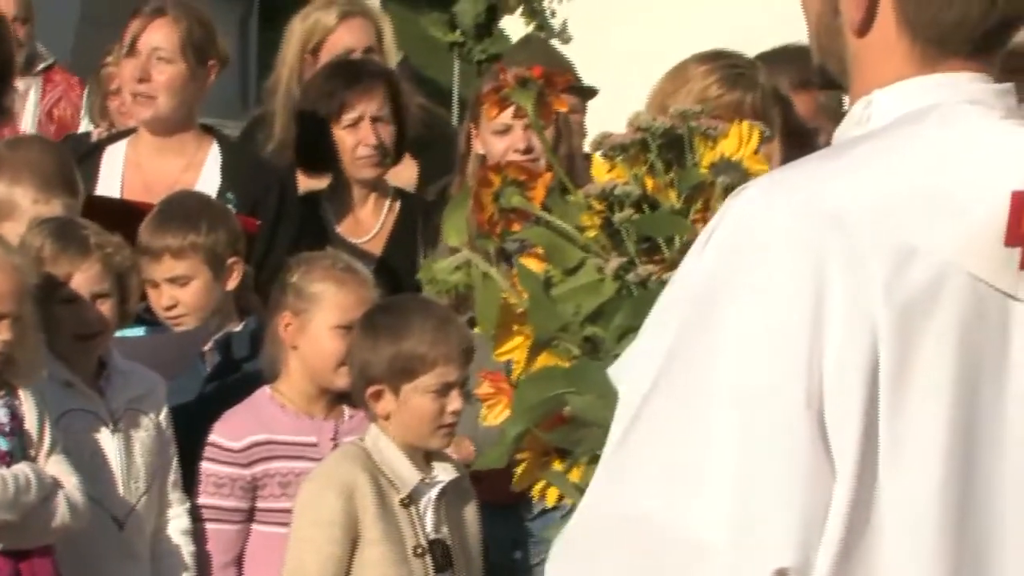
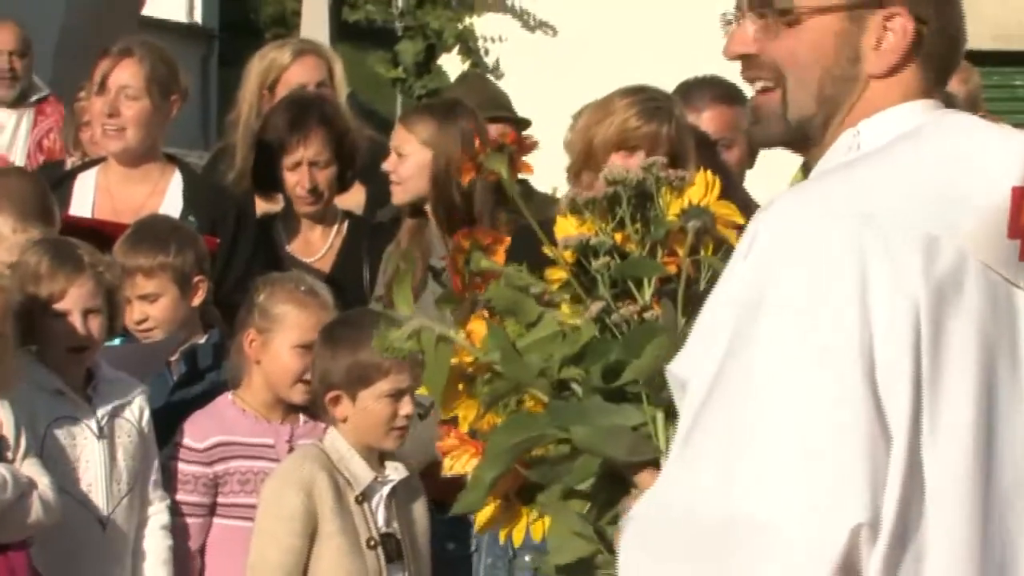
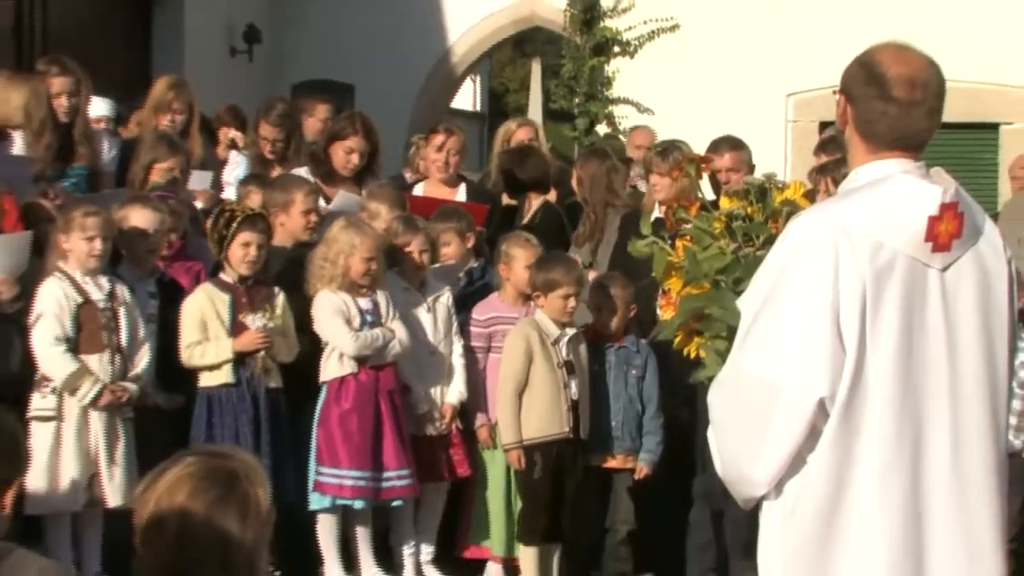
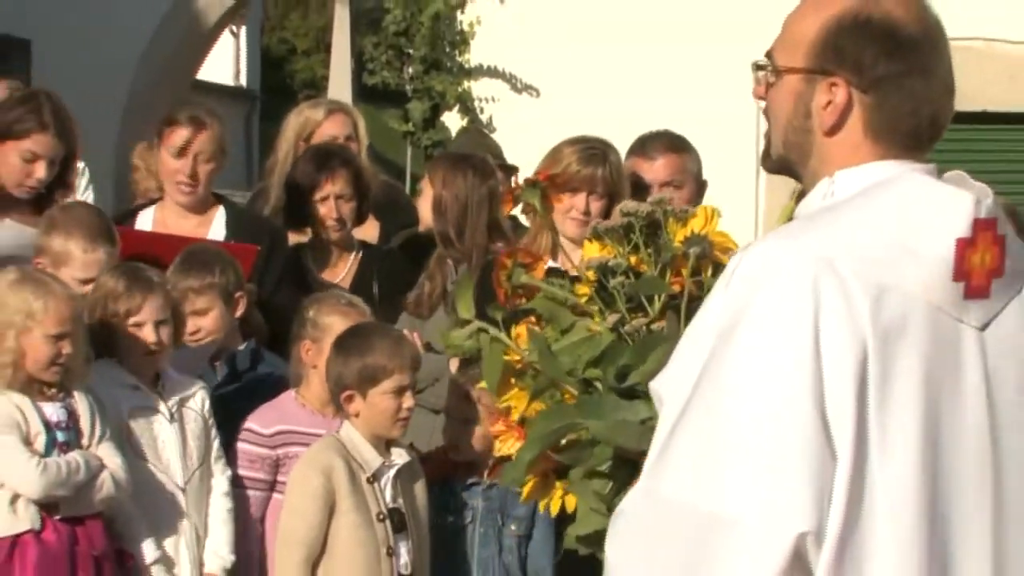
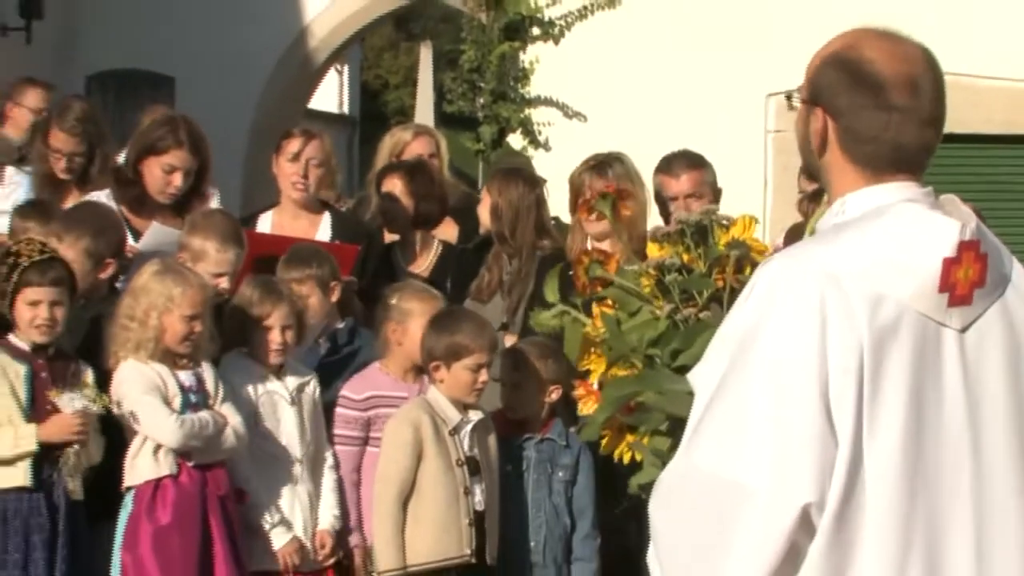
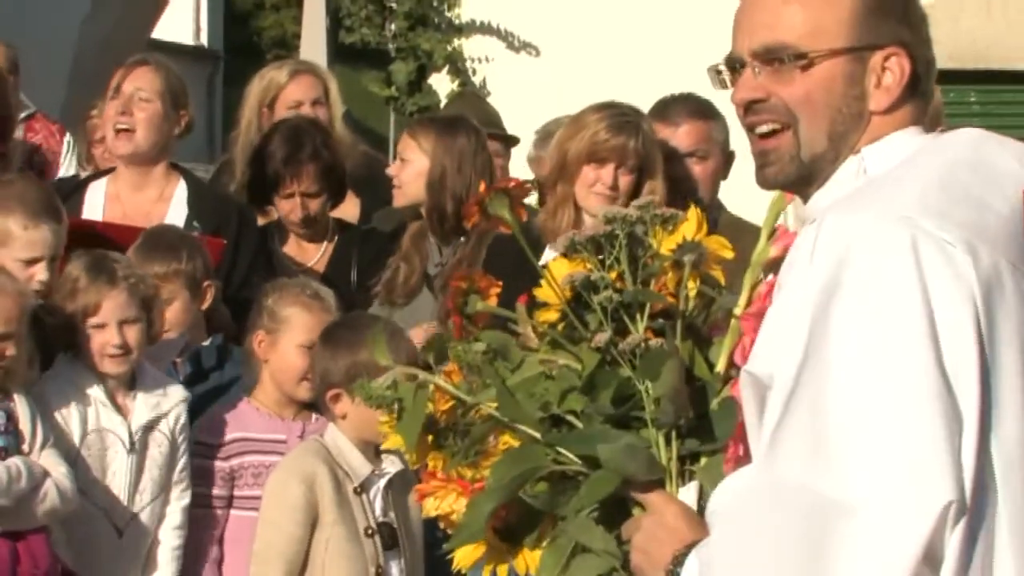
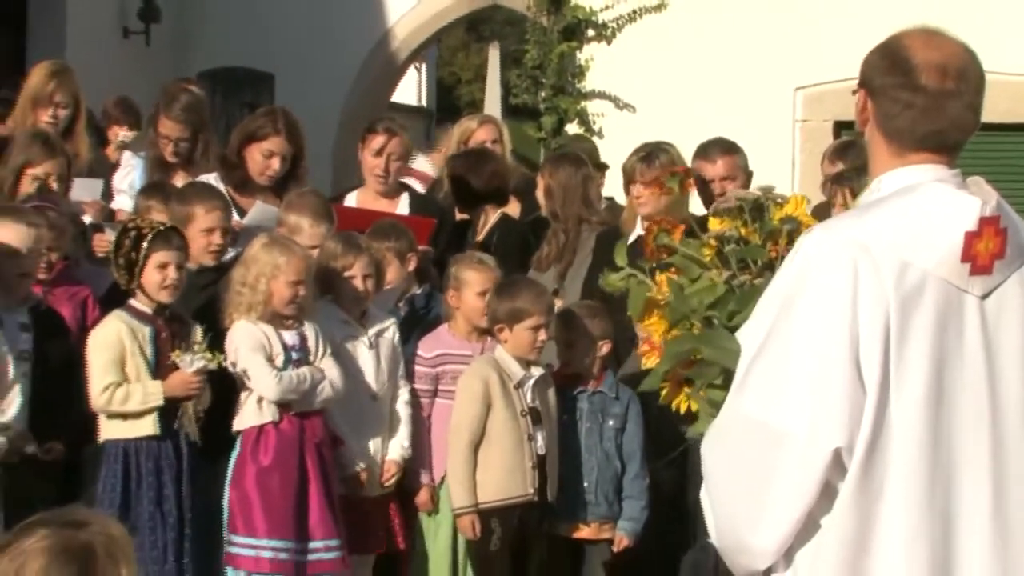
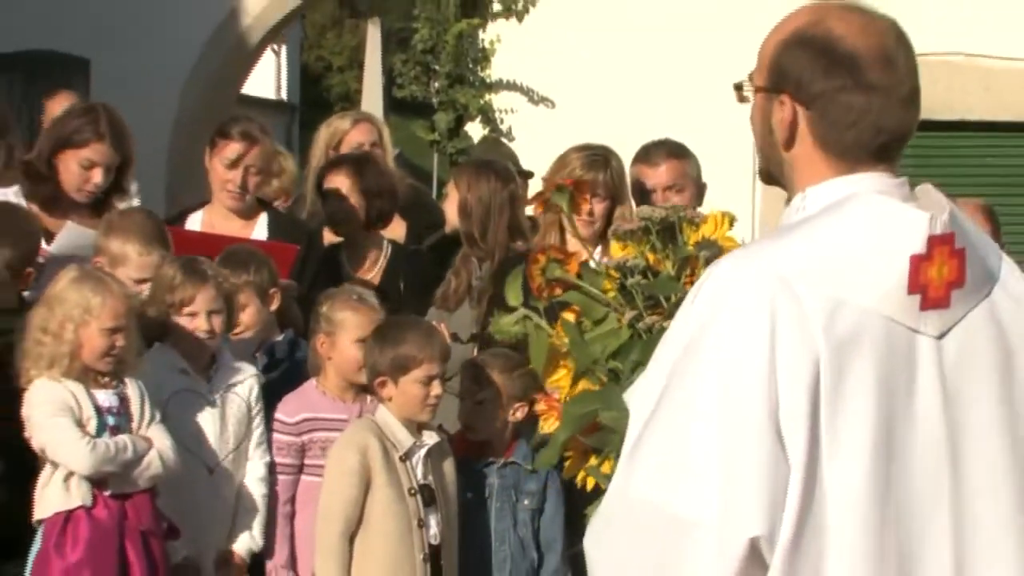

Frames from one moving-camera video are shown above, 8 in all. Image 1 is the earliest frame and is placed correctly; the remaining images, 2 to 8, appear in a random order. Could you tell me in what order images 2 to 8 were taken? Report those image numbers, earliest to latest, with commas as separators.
2, 6, 4, 8, 5, 7, 3
